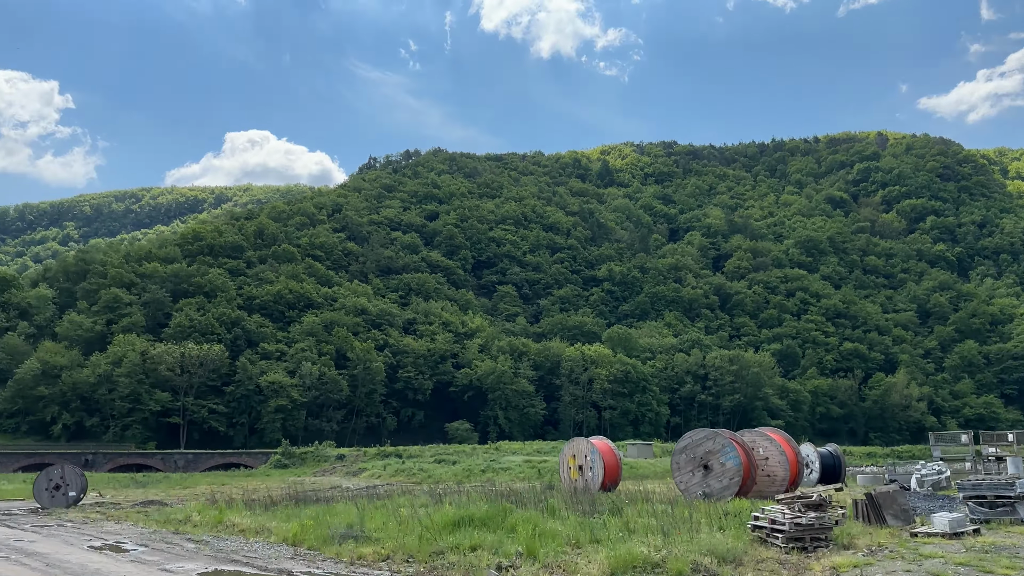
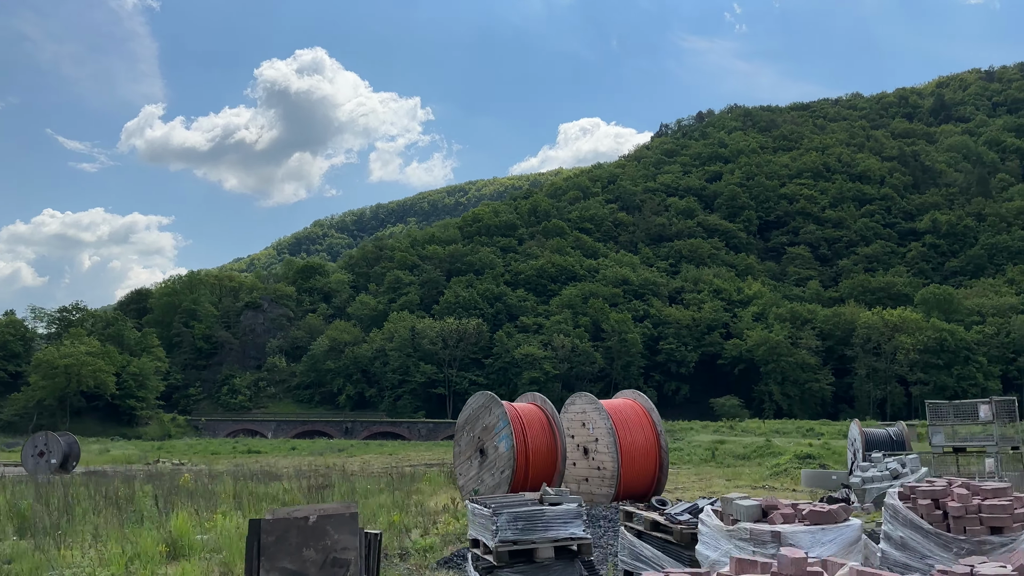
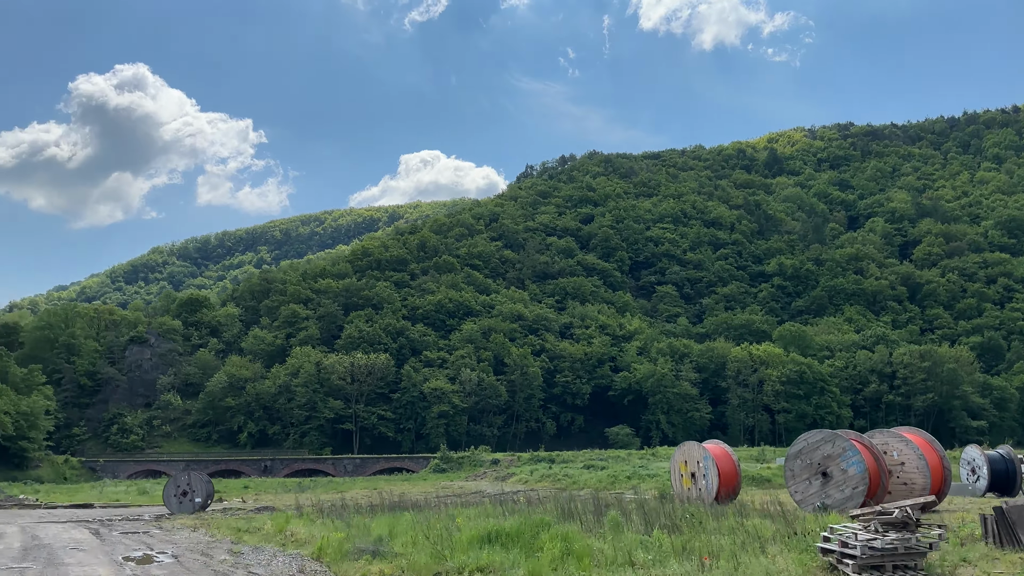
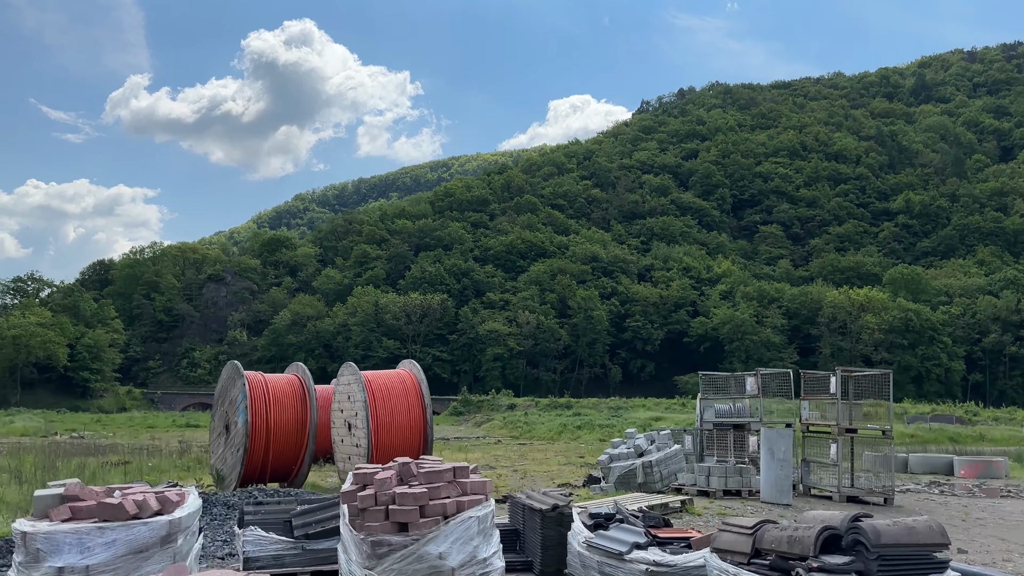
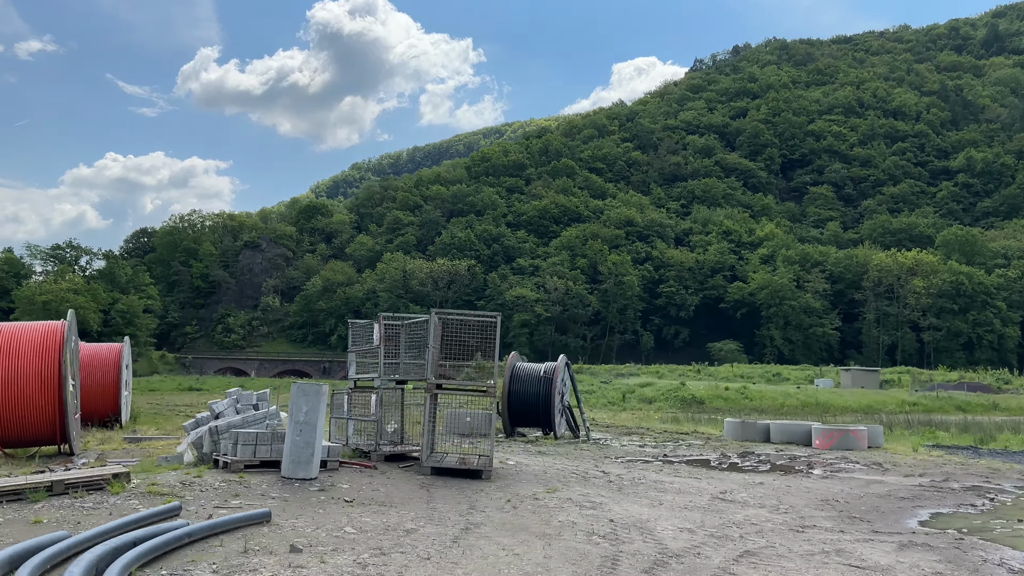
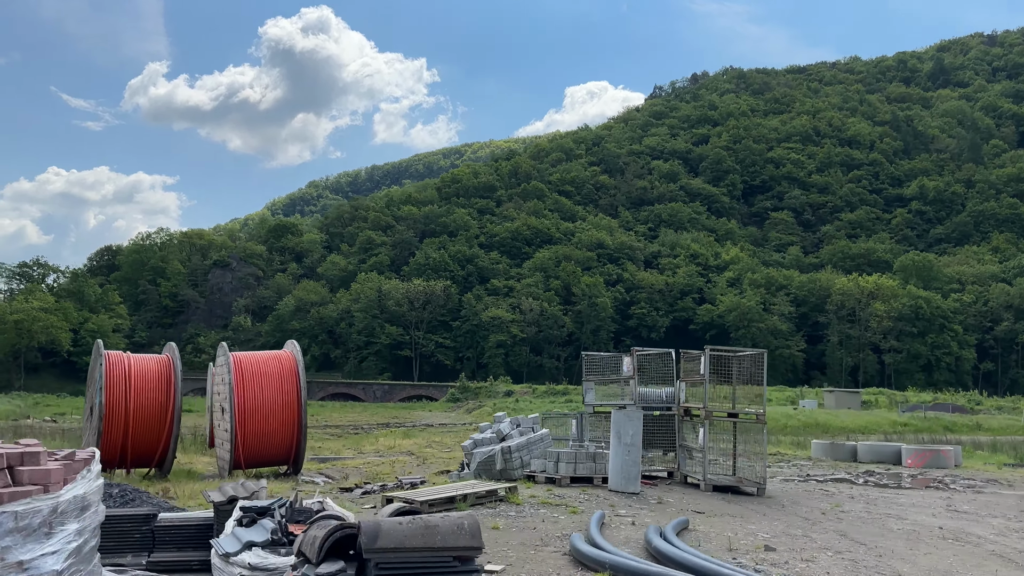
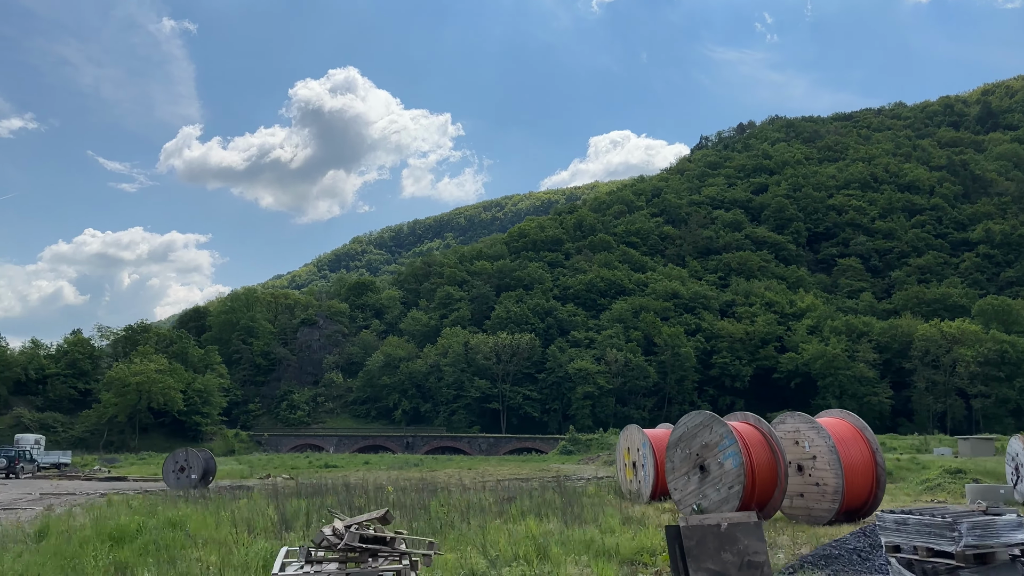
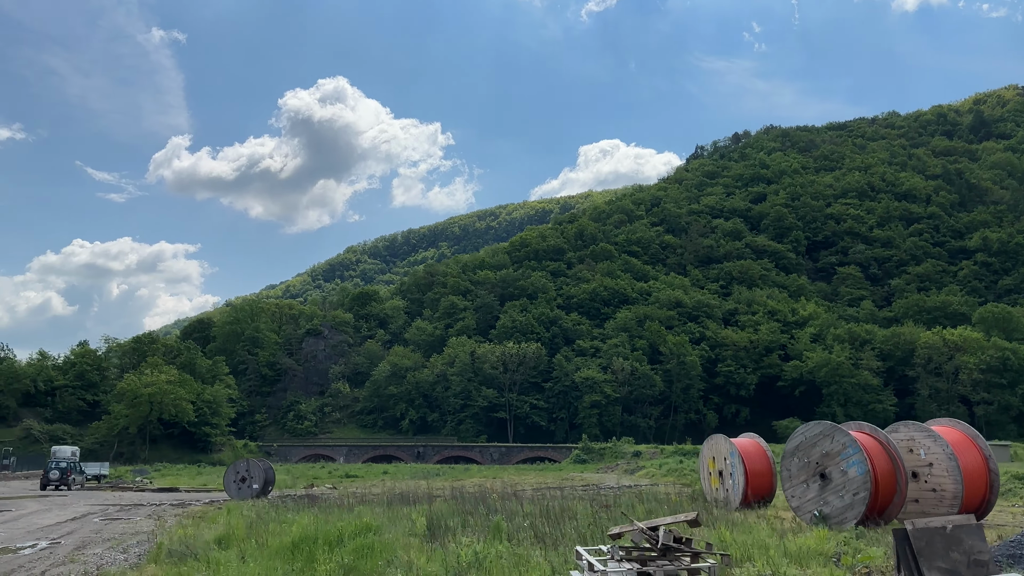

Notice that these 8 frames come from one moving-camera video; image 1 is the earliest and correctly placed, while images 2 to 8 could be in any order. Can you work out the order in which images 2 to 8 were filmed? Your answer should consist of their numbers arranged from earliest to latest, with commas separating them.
3, 8, 7, 2, 4, 6, 5
